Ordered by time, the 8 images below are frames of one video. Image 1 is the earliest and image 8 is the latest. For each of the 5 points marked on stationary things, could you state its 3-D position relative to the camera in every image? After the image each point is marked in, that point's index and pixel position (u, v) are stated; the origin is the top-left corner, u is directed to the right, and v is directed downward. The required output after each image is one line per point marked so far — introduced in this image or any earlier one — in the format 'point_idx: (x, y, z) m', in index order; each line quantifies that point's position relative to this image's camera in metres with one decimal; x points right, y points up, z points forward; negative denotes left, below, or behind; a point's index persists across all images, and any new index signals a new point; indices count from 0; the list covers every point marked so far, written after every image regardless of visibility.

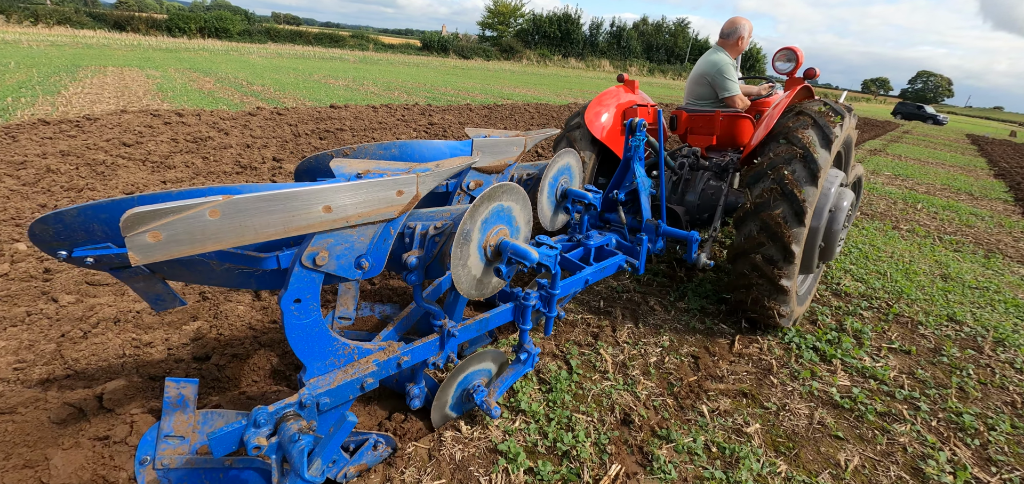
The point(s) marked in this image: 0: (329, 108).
0: (-4.8, +3.5, +12.1) m
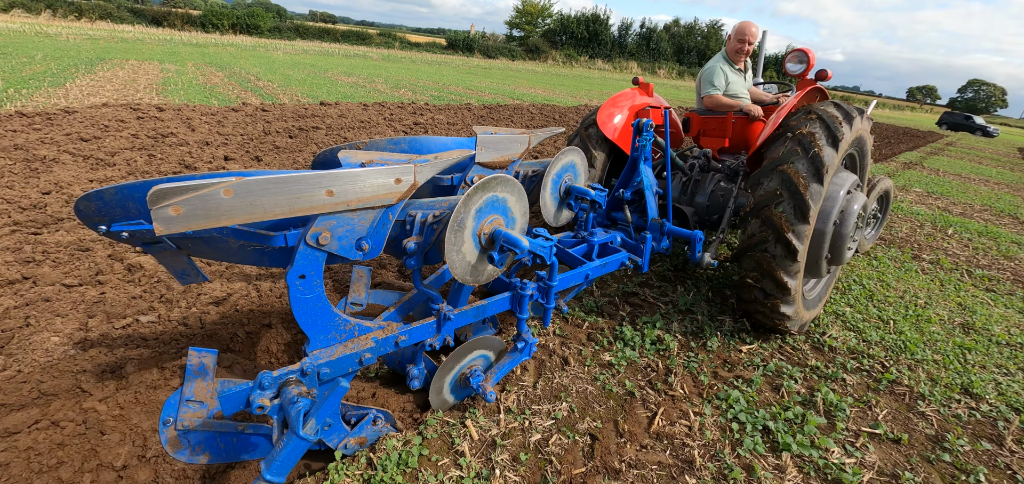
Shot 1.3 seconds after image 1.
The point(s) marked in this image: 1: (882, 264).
0: (-4.9, +3.5, +11.7) m
1: (+4.3, -0.3, +5.3) m
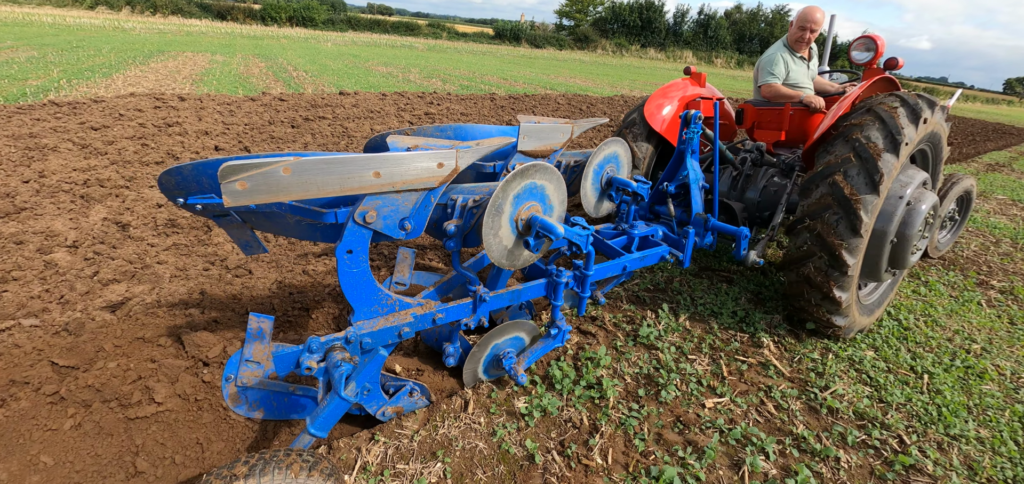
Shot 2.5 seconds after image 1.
0: (-4.4, +3.7, +11.6) m
1: (+4.0, -0.5, +4.3) m
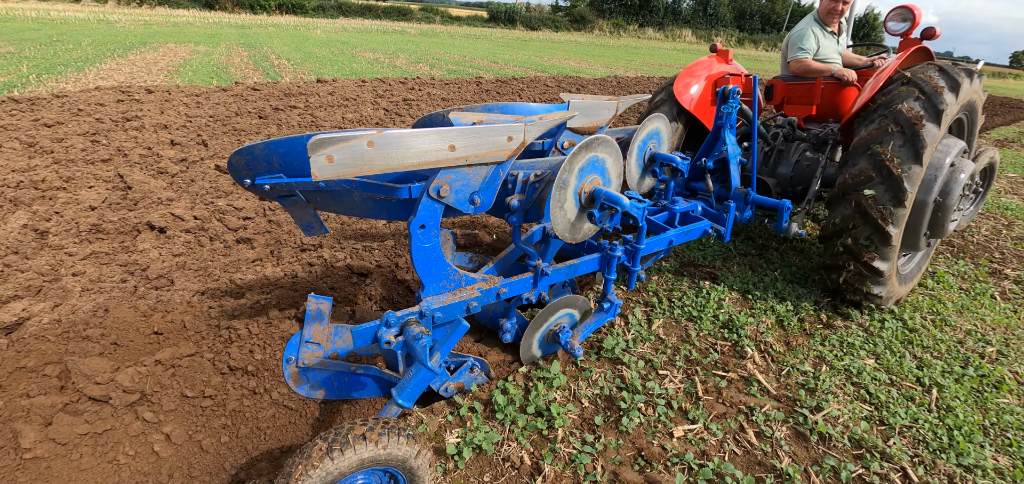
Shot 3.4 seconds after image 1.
0: (-4.7, +3.9, +11.1) m
1: (+3.6, -0.4, +3.9) m
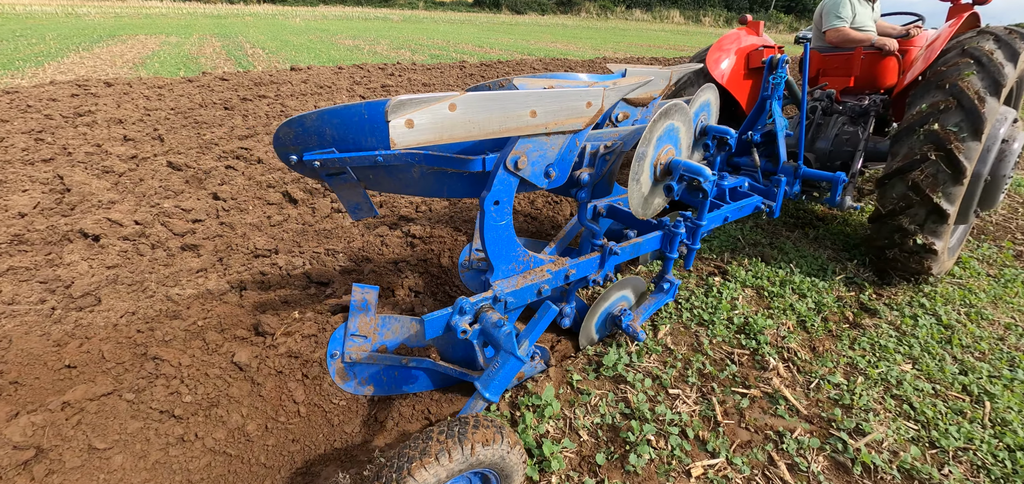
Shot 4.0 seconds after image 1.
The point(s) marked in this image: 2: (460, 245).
0: (-5.1, +3.9, +10.5) m
1: (+3.5, -0.2, +3.6) m
2: (-0.4, 0.0, +3.2) m
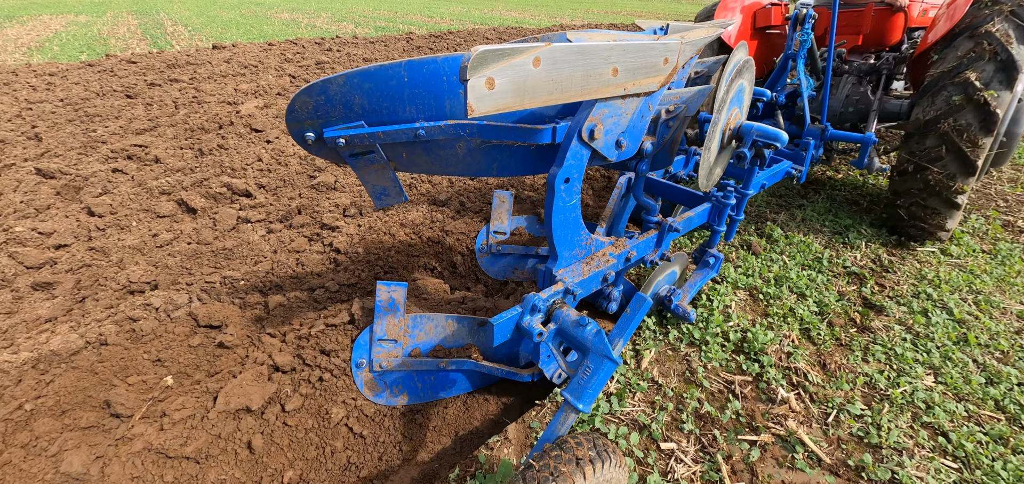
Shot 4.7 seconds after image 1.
0: (-6.1, +3.9, +9.3) m
1: (+3.2, -0.1, +3.3) m
2: (-0.7, -0.1, +2.6) m
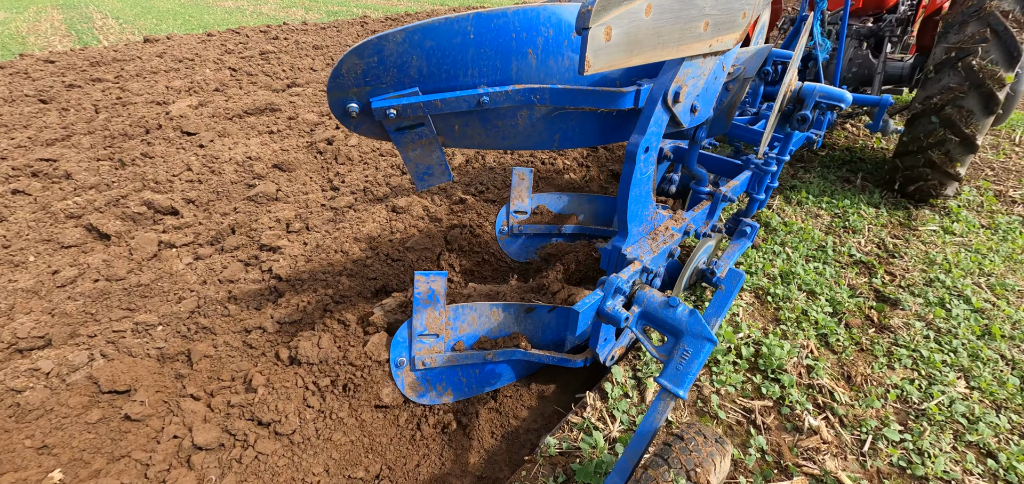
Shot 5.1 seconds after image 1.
0: (-6.8, +3.7, +8.5) m
1: (+3.0, +0.1, +3.1) m
2: (-0.8, -0.2, +2.2) m
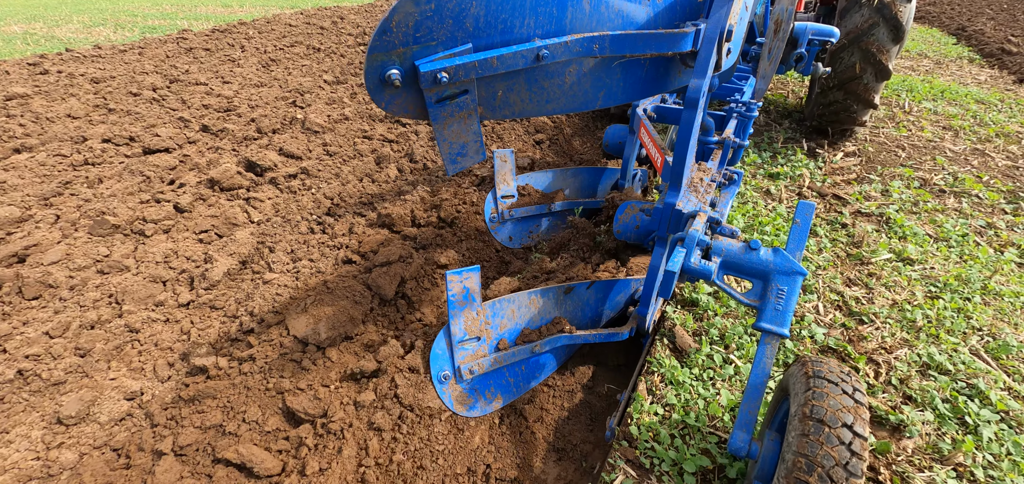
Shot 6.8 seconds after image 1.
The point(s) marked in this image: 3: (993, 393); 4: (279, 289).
0: (-9.0, +1.9, +6.0) m
1: (+2.2, 0.0, +2.4) m
2: (-1.4, -1.0, +1.0) m
3: (+1.7, -0.5, +1.6) m
4: (-1.0, -0.2, +1.9) m
